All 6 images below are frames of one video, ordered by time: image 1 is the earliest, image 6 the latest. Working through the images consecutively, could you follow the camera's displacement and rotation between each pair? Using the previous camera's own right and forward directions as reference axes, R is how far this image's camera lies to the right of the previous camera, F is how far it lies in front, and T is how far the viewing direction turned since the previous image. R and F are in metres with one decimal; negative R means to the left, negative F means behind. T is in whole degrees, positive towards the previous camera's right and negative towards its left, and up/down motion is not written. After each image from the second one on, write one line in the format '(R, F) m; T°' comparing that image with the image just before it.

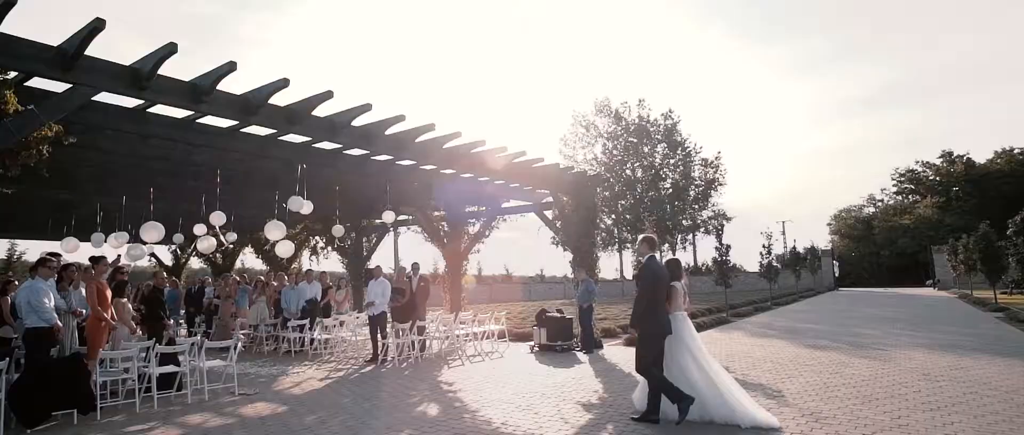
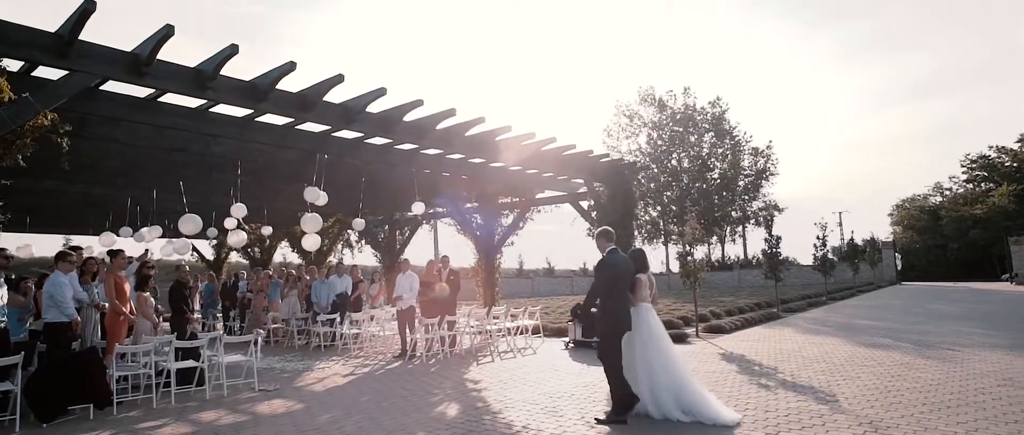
(+0.3, +0.5) m; -4°
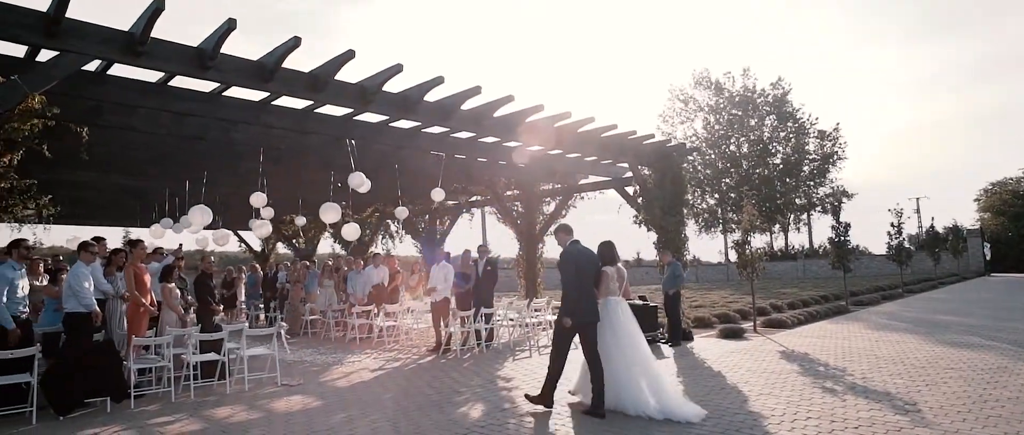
(+0.3, +0.6) m; -5°
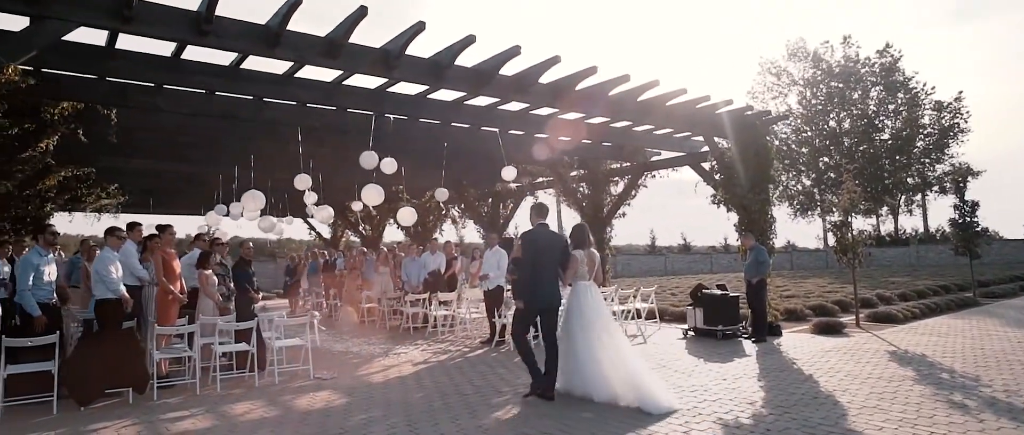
(+0.4, +1.0) m; -8°
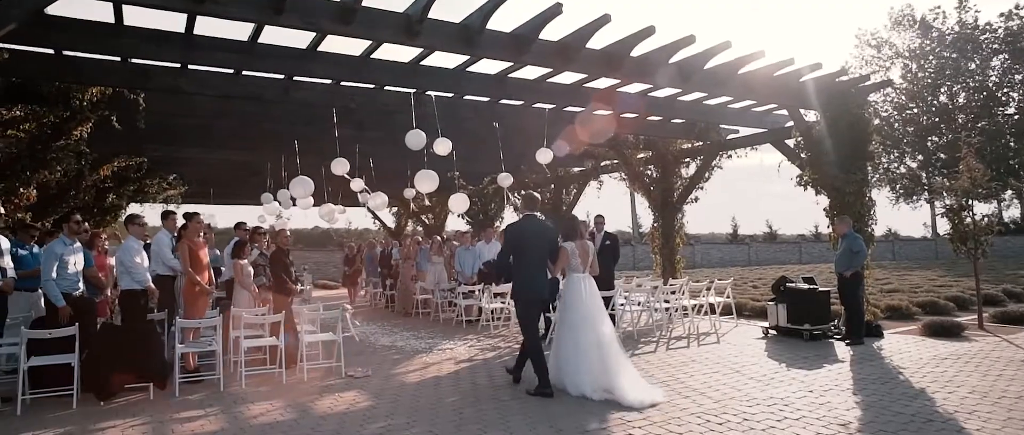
(+0.4, +0.8) m; -7°
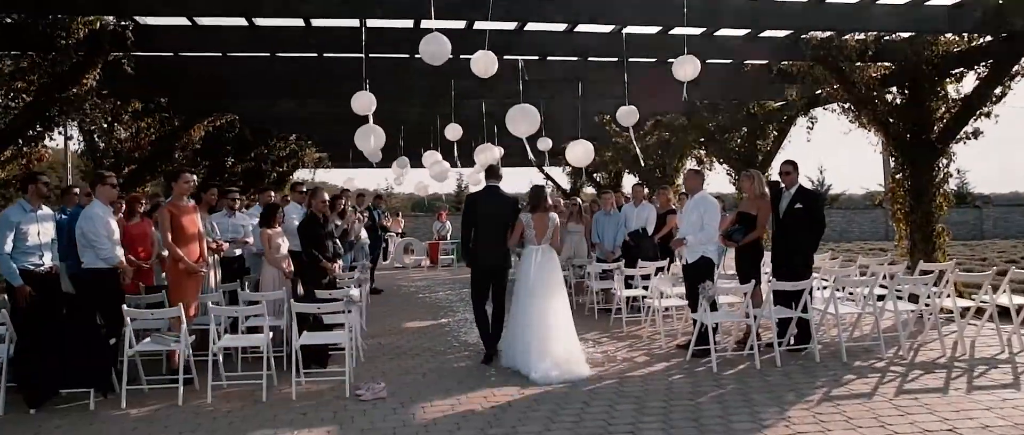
(+1.1, +2.9) m; -22°
